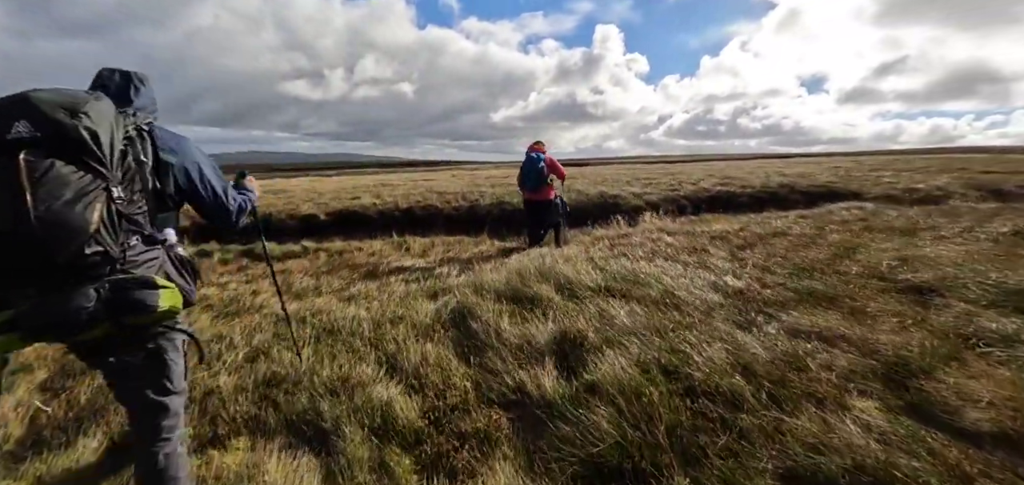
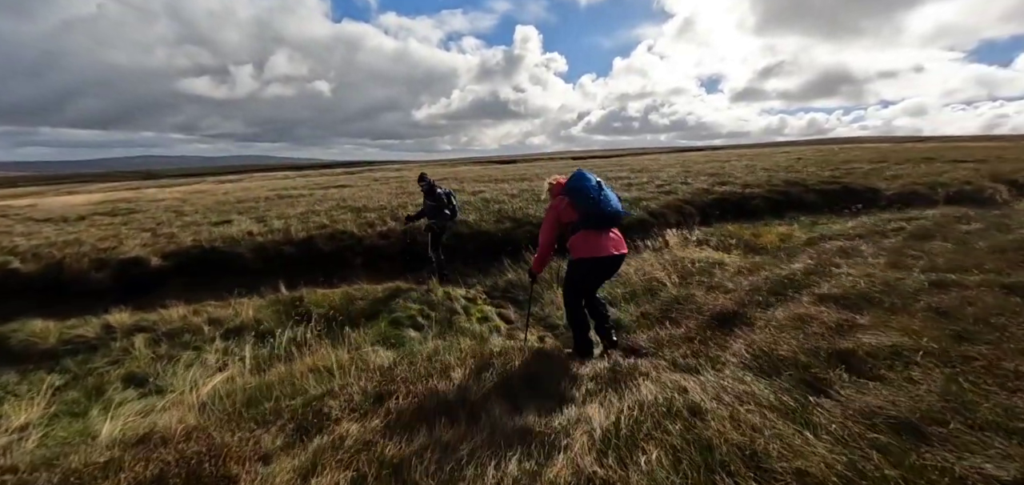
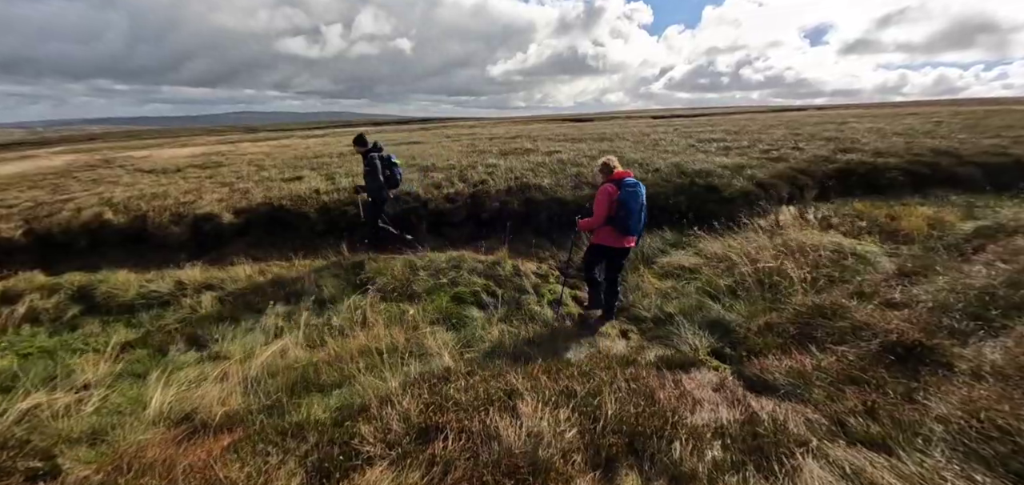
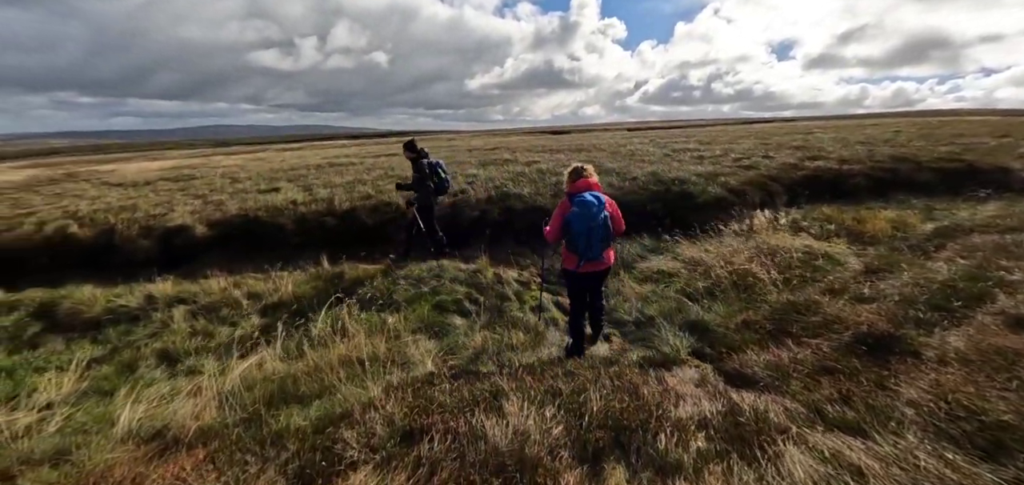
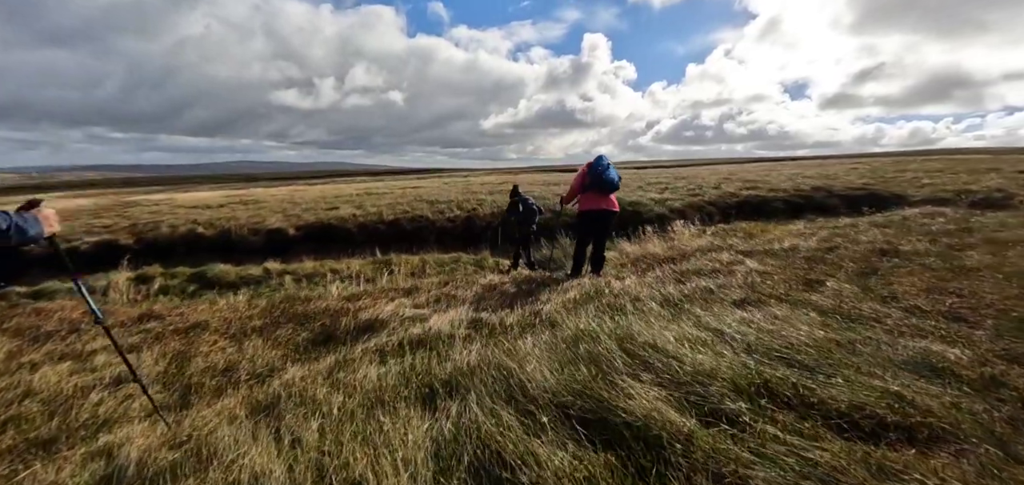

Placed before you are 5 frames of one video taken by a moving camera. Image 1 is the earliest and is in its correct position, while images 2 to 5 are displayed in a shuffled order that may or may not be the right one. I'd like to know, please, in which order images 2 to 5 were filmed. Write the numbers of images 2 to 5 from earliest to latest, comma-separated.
5, 2, 4, 3
